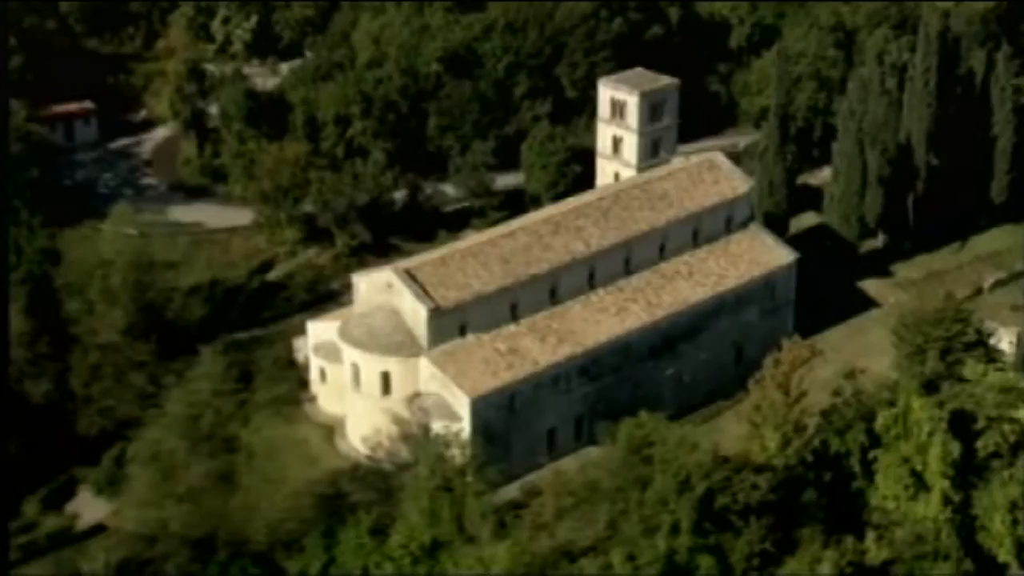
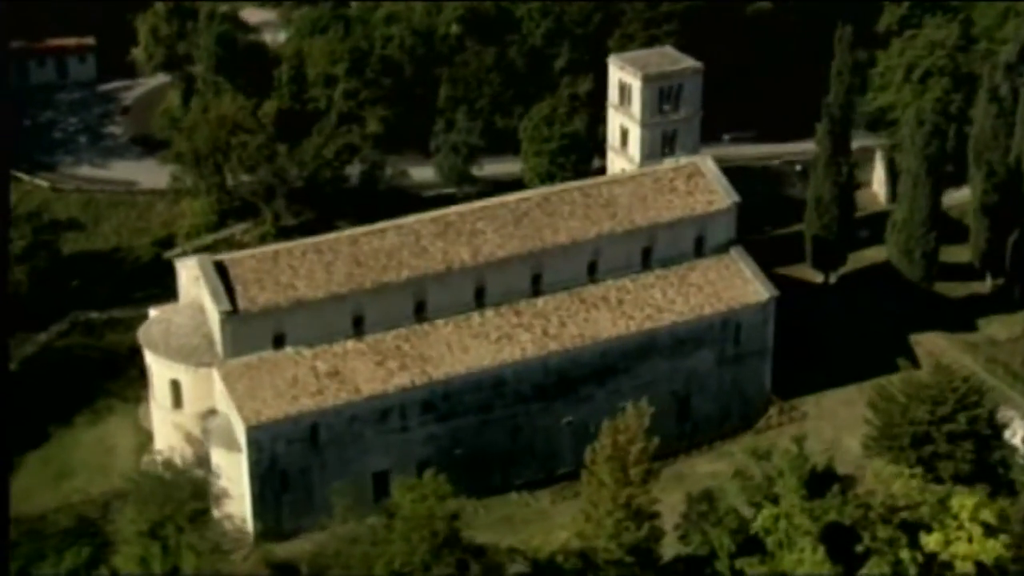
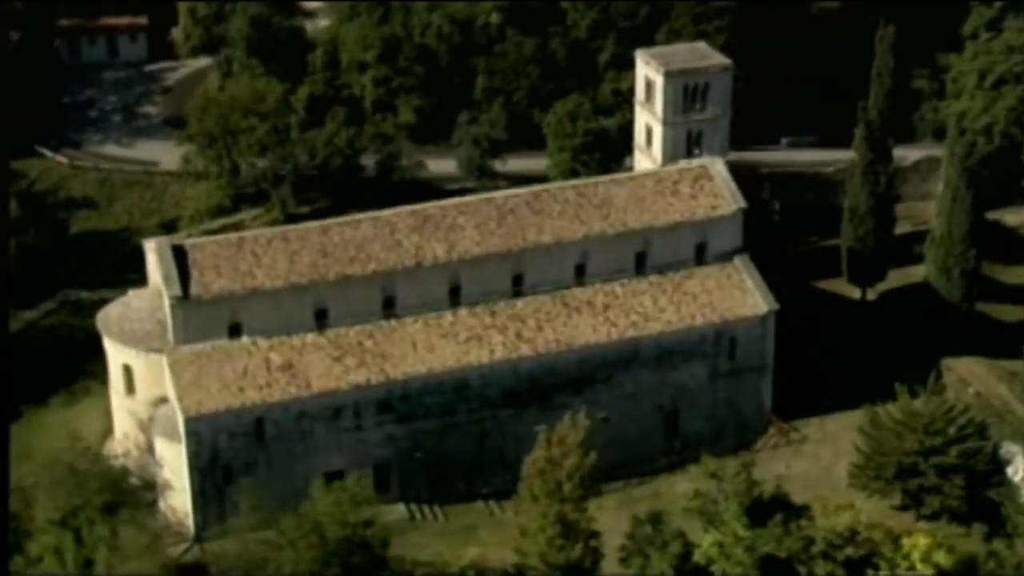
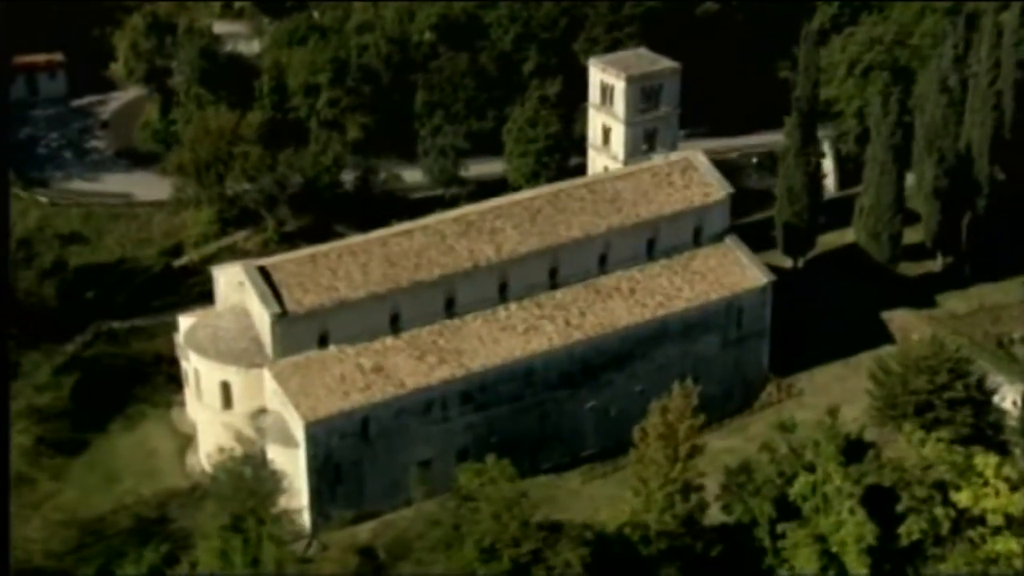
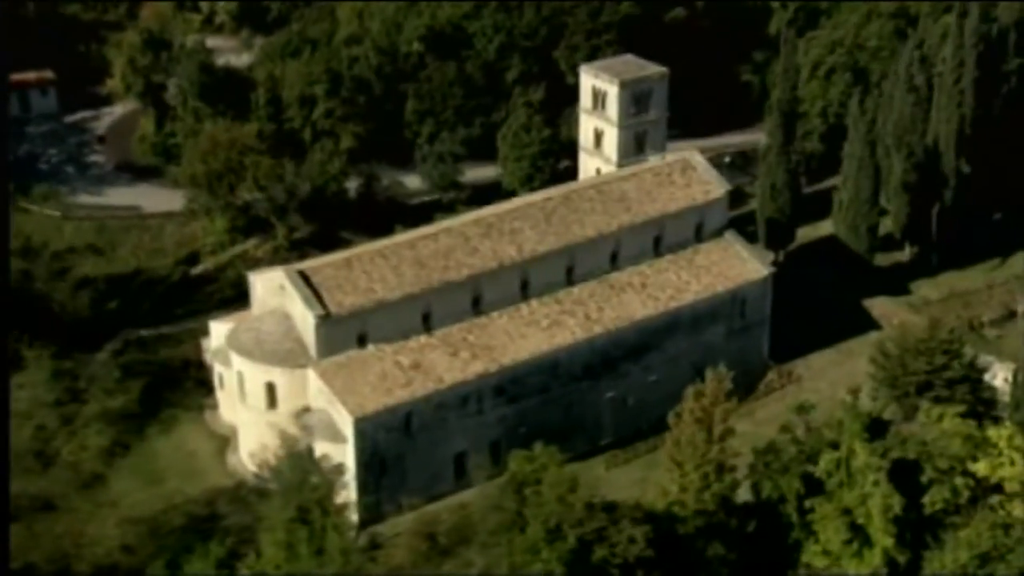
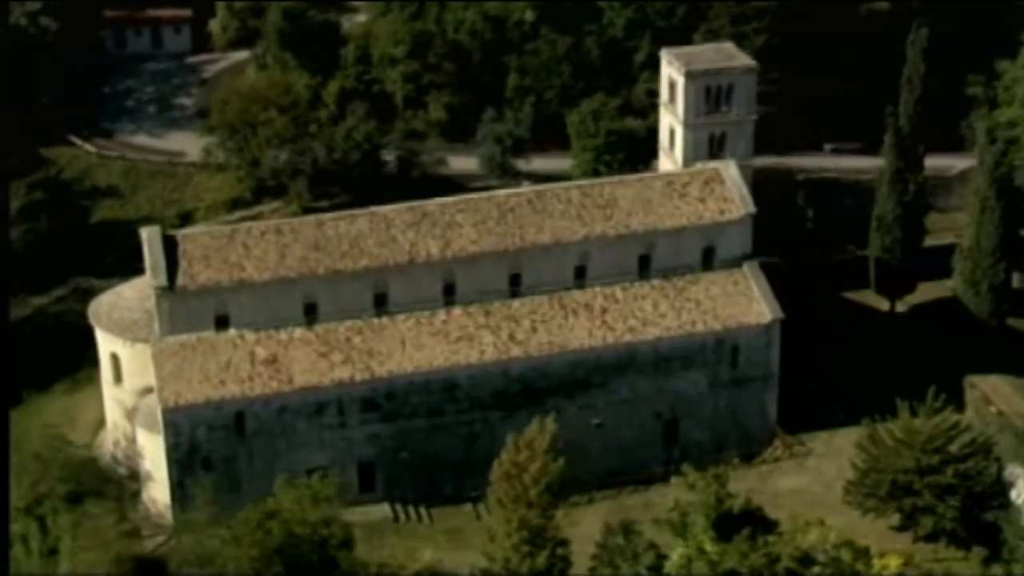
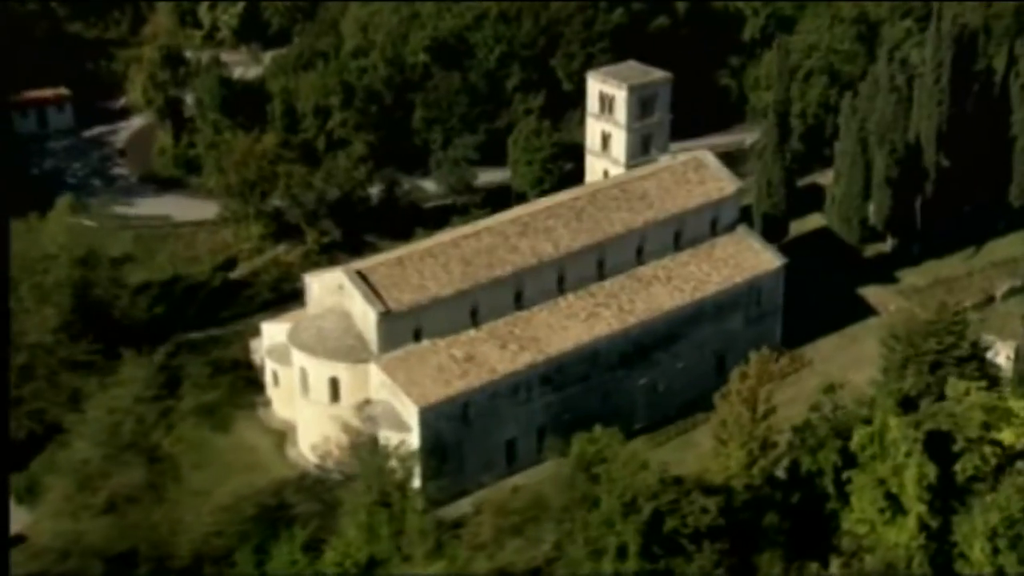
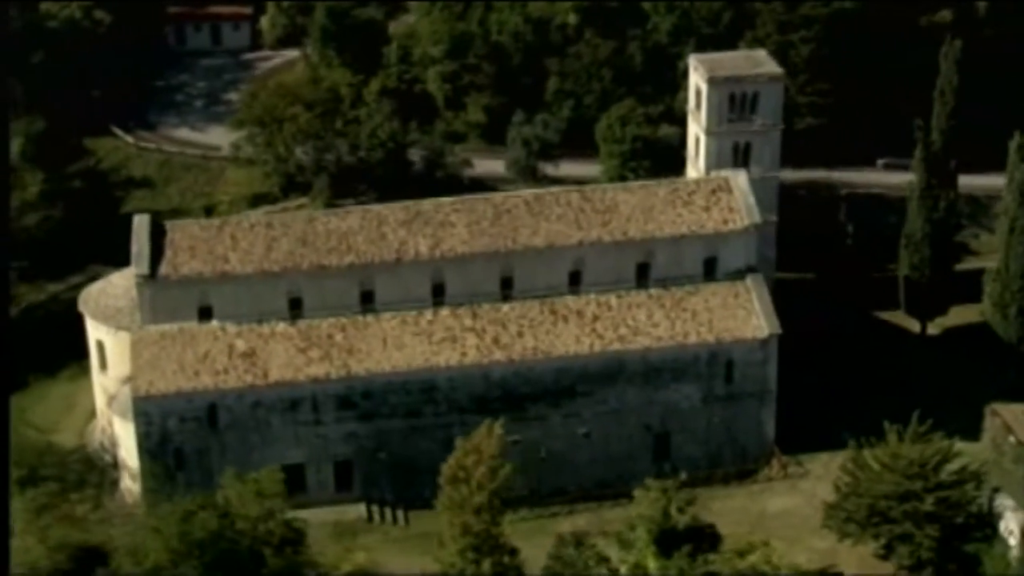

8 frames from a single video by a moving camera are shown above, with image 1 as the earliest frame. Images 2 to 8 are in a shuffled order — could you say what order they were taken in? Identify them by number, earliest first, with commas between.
7, 5, 4, 2, 3, 6, 8
